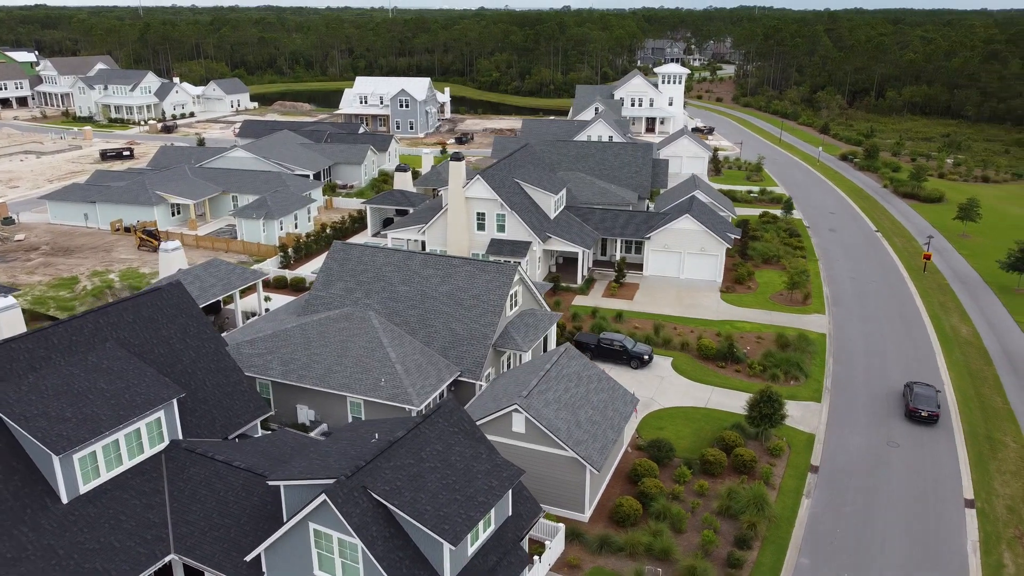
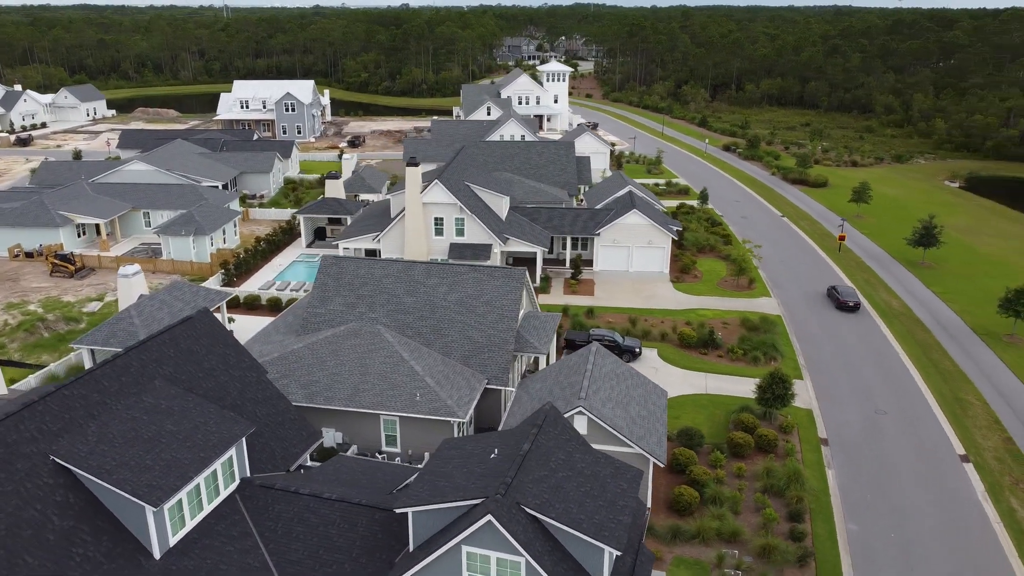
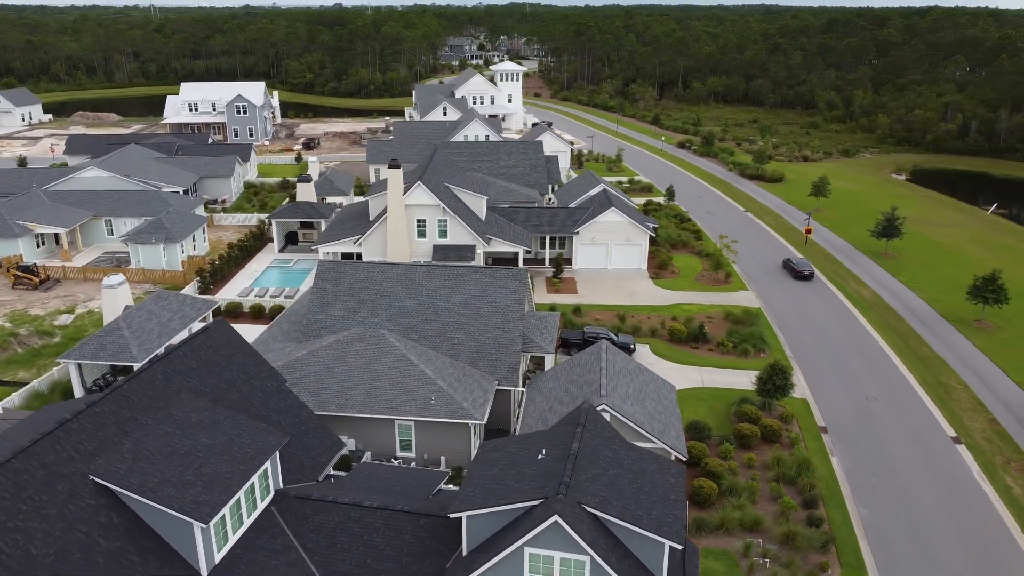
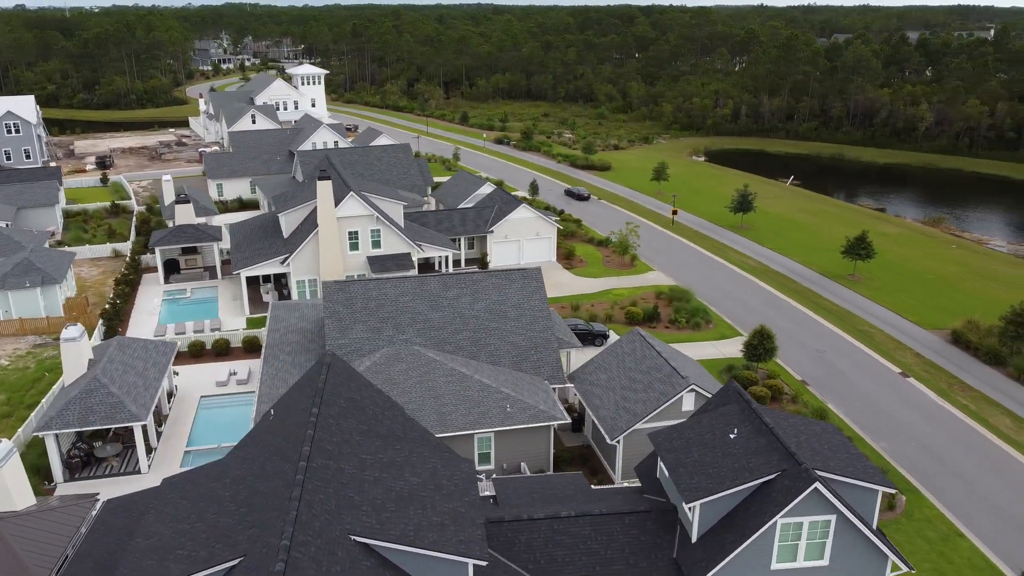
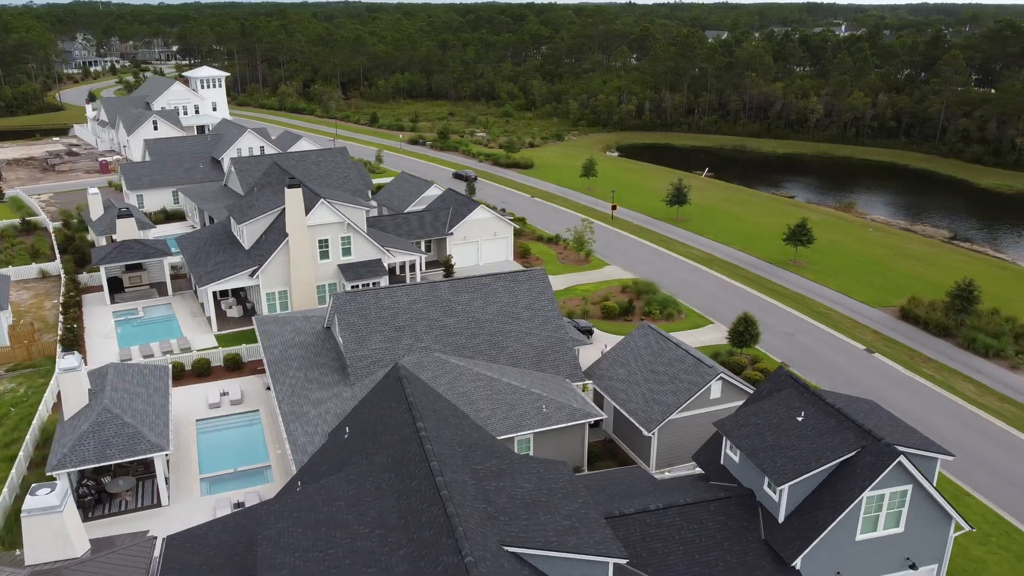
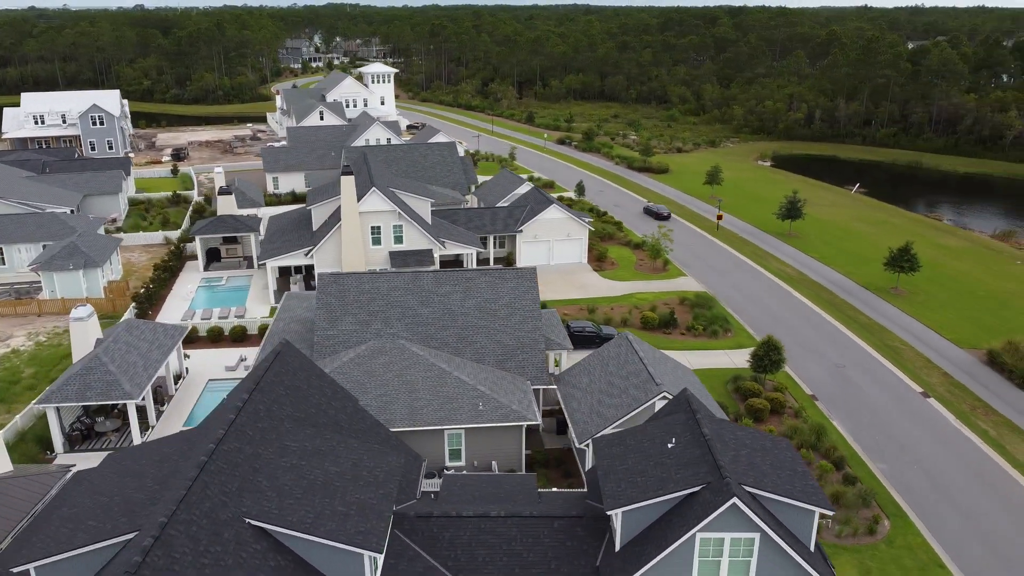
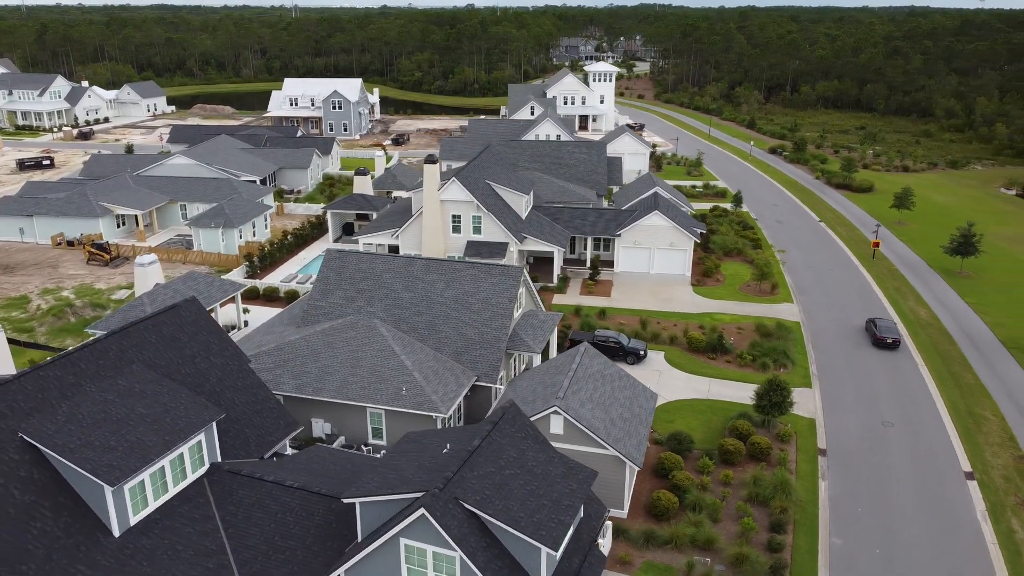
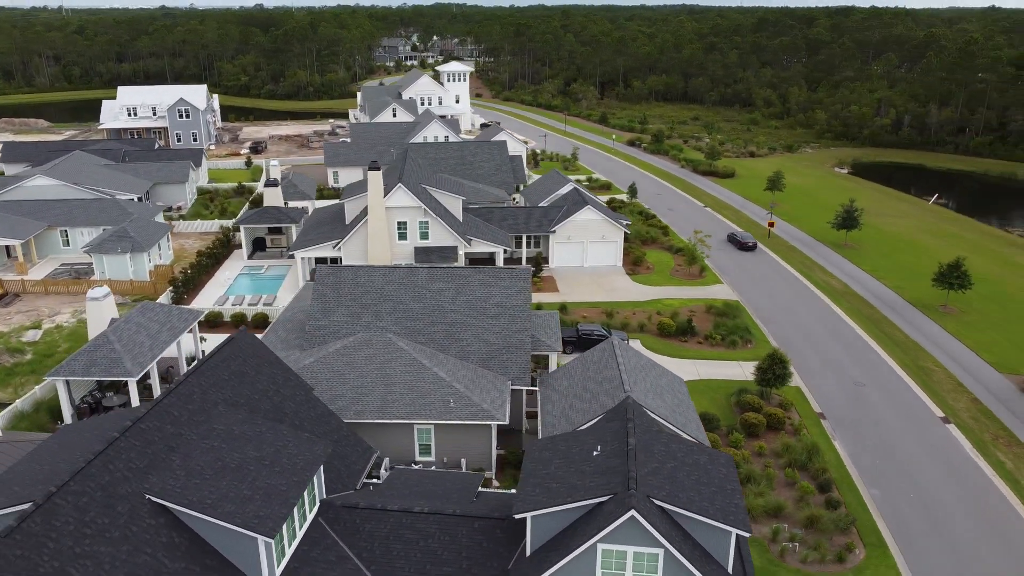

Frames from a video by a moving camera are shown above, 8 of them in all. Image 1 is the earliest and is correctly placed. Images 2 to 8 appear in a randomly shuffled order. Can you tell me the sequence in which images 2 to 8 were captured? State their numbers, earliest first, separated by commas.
7, 2, 3, 8, 6, 4, 5
